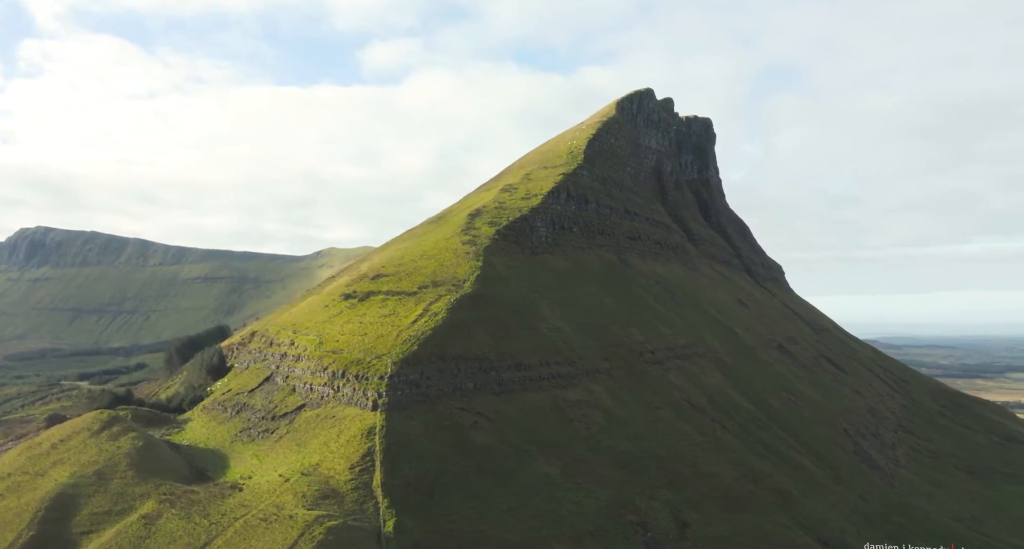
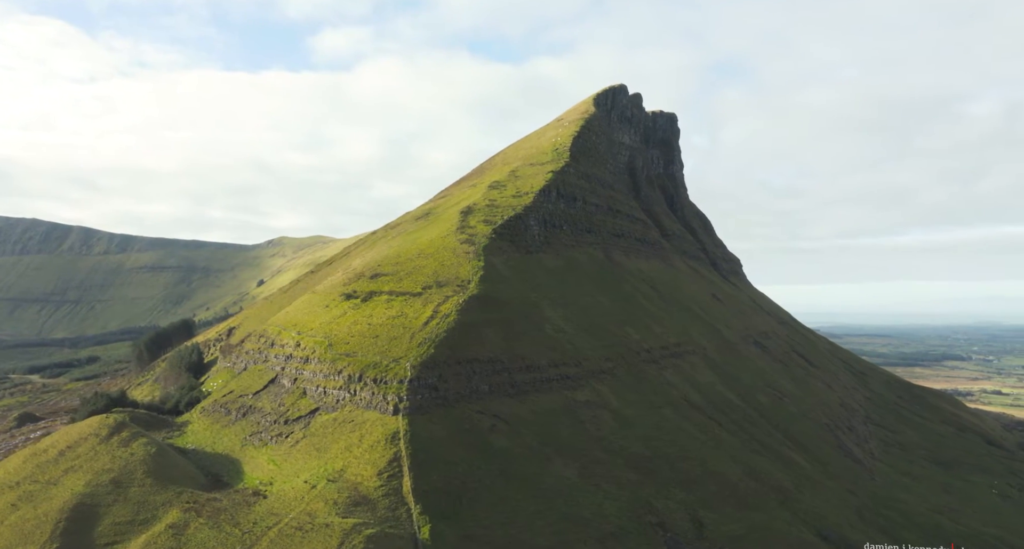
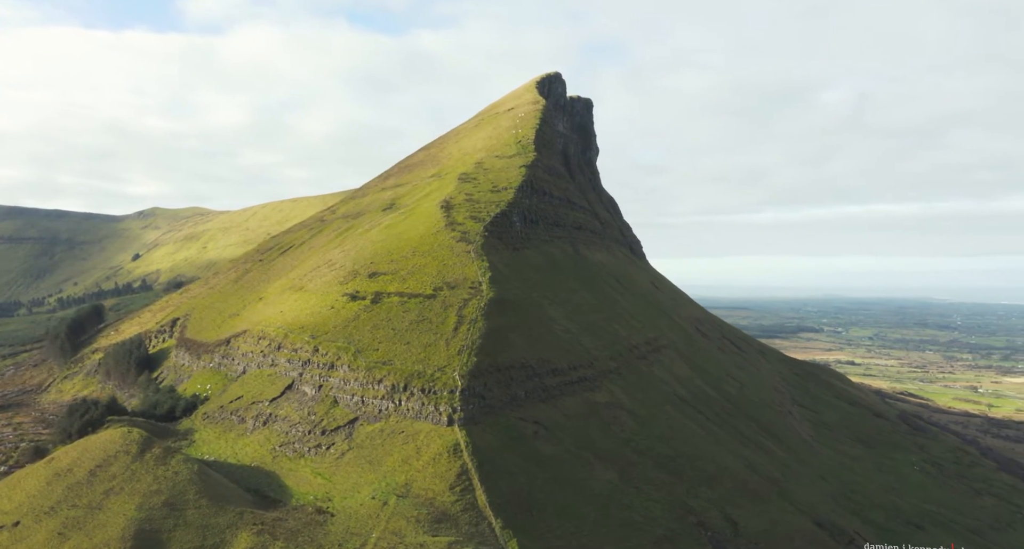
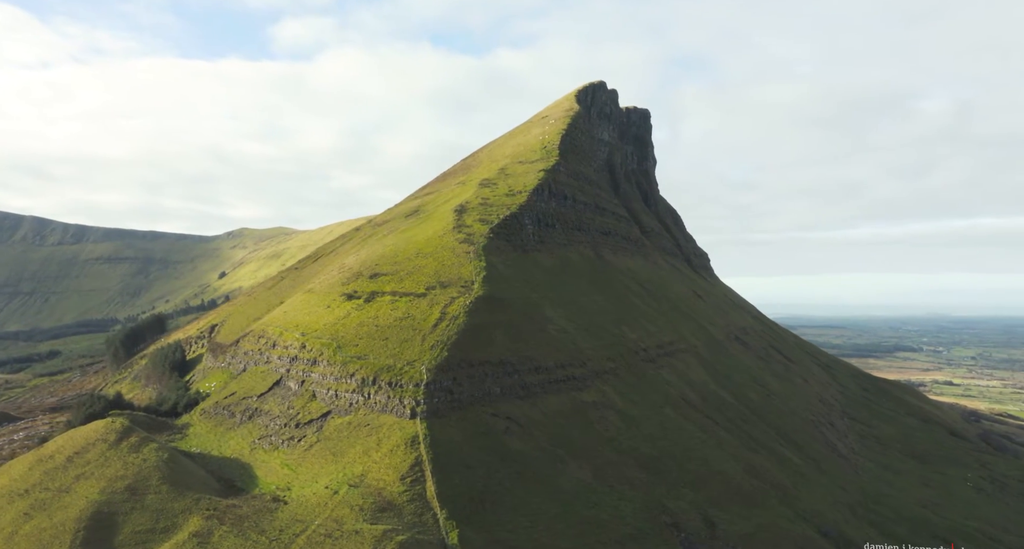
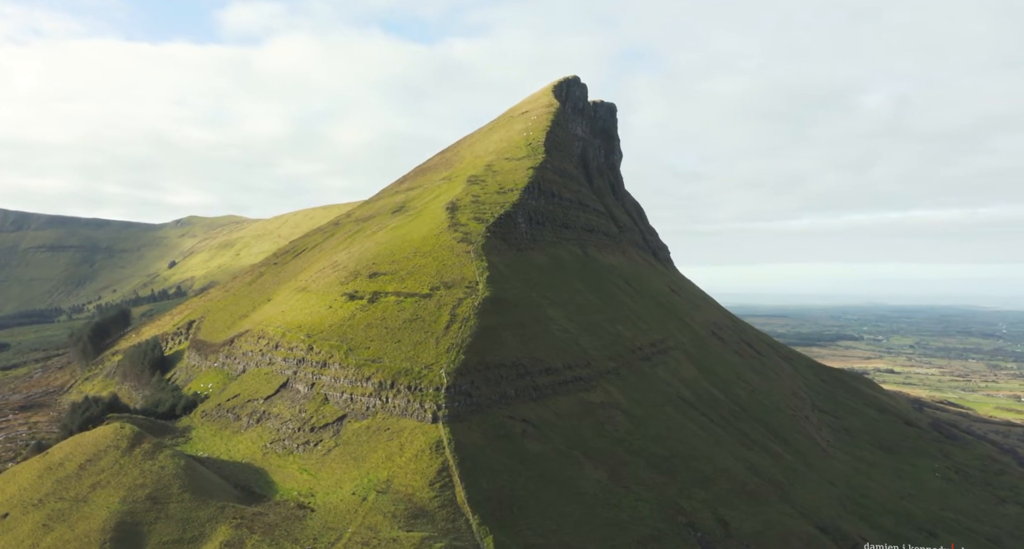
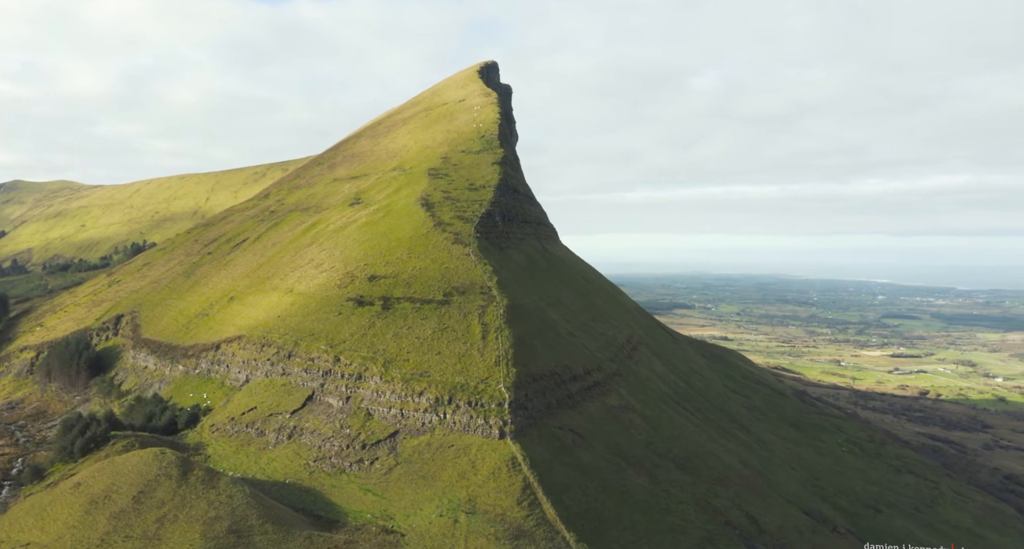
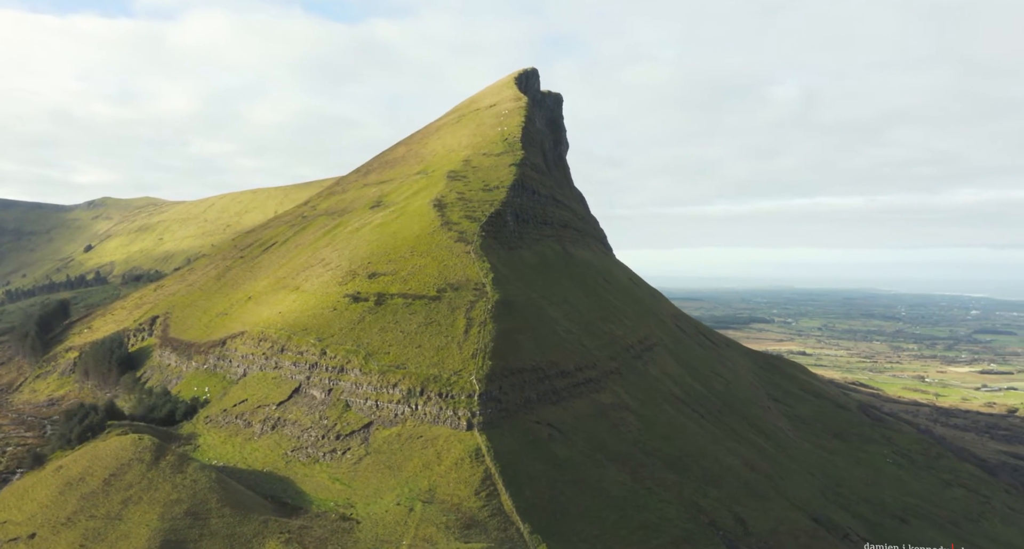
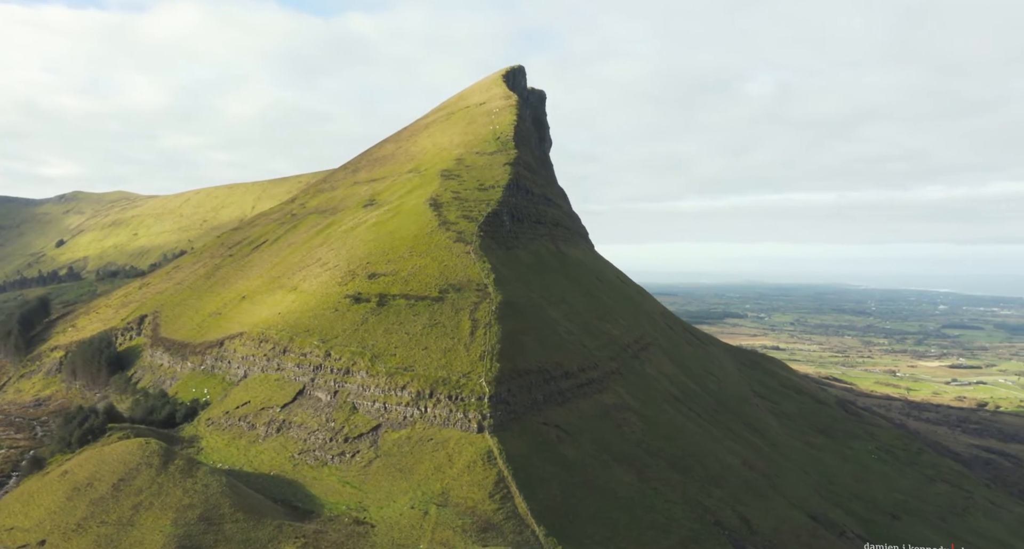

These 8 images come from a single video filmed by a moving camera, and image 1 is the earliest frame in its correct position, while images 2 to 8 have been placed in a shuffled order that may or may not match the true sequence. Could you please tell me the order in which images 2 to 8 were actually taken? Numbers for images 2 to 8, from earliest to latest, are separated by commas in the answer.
2, 4, 5, 3, 7, 8, 6
